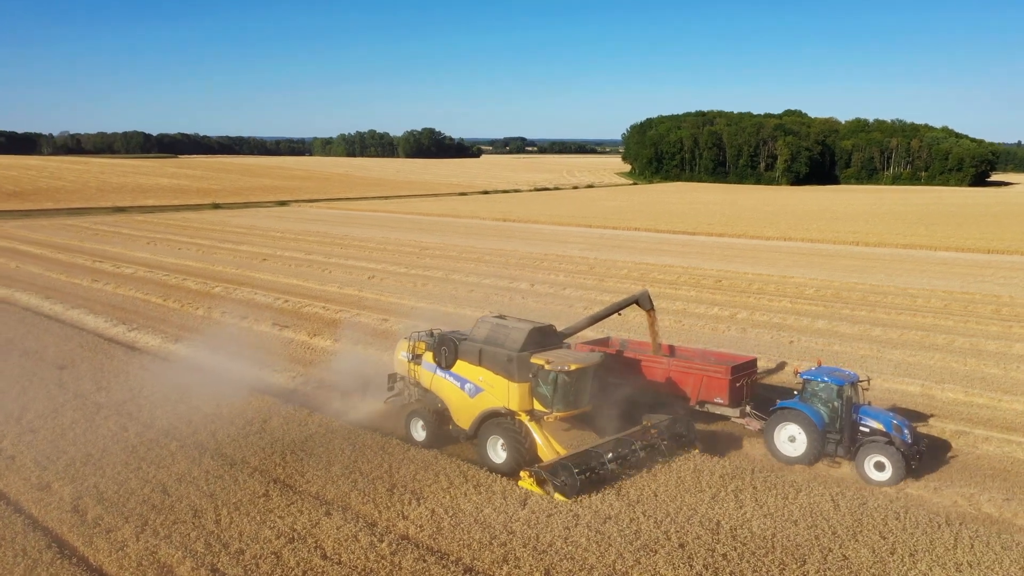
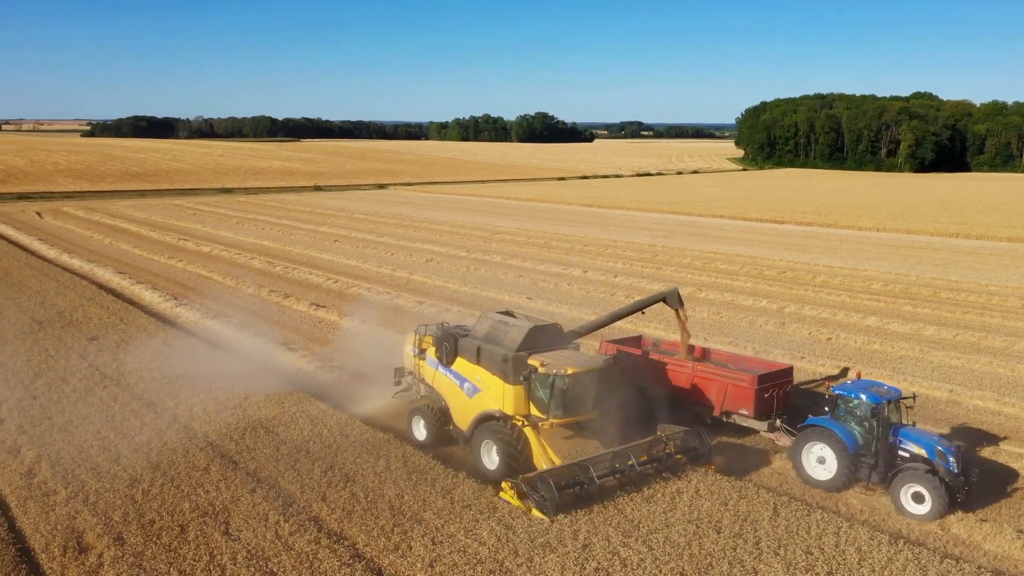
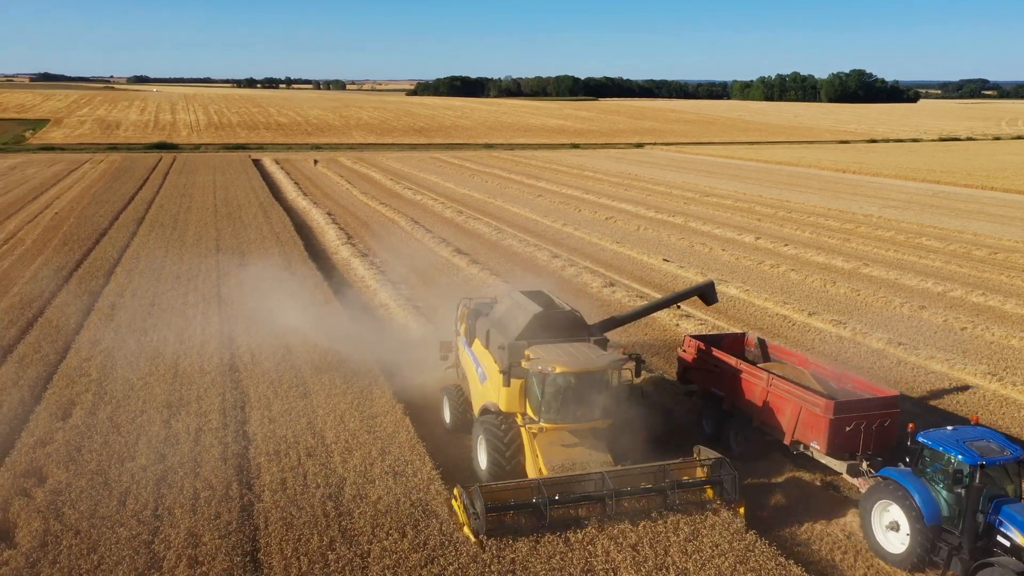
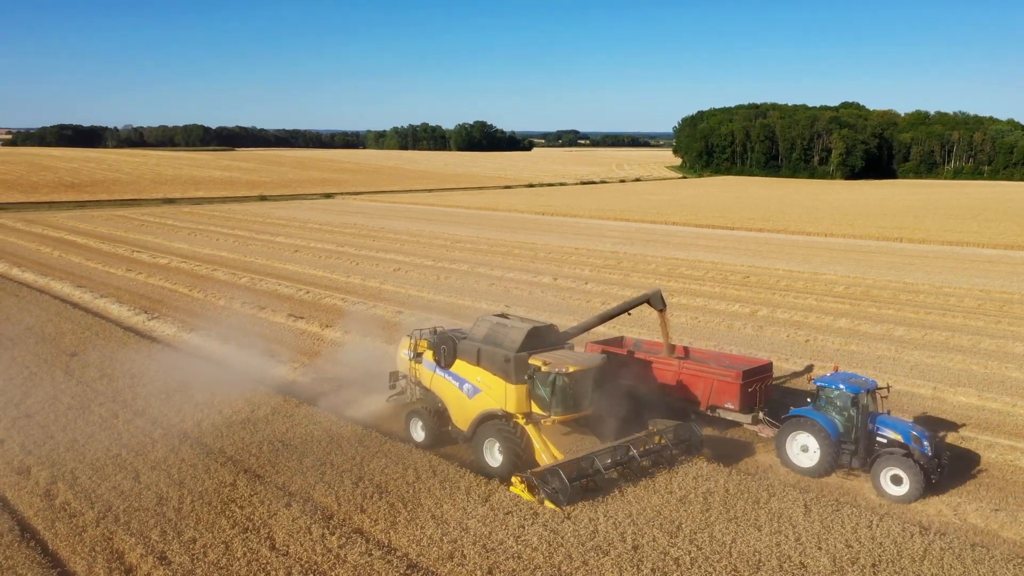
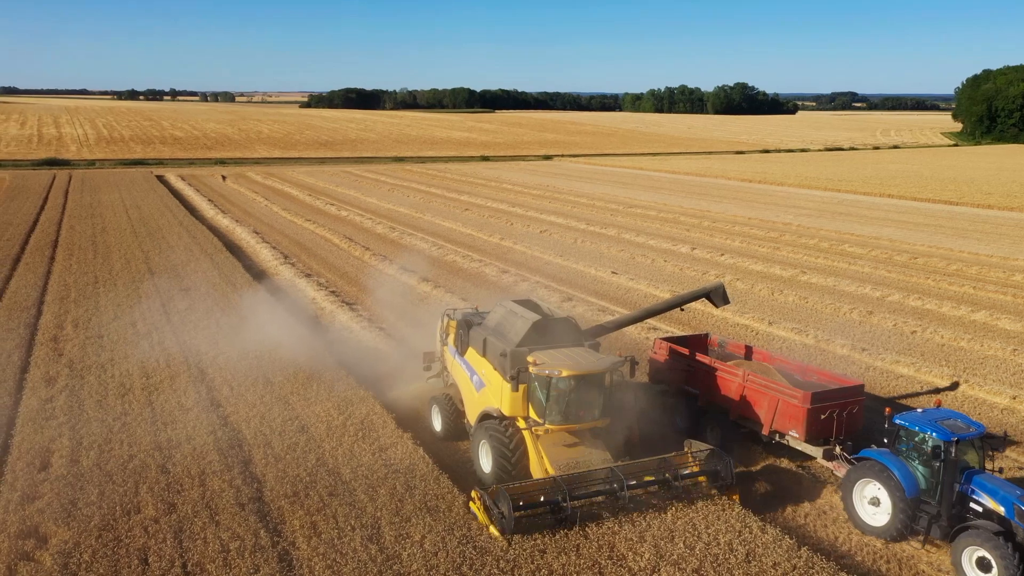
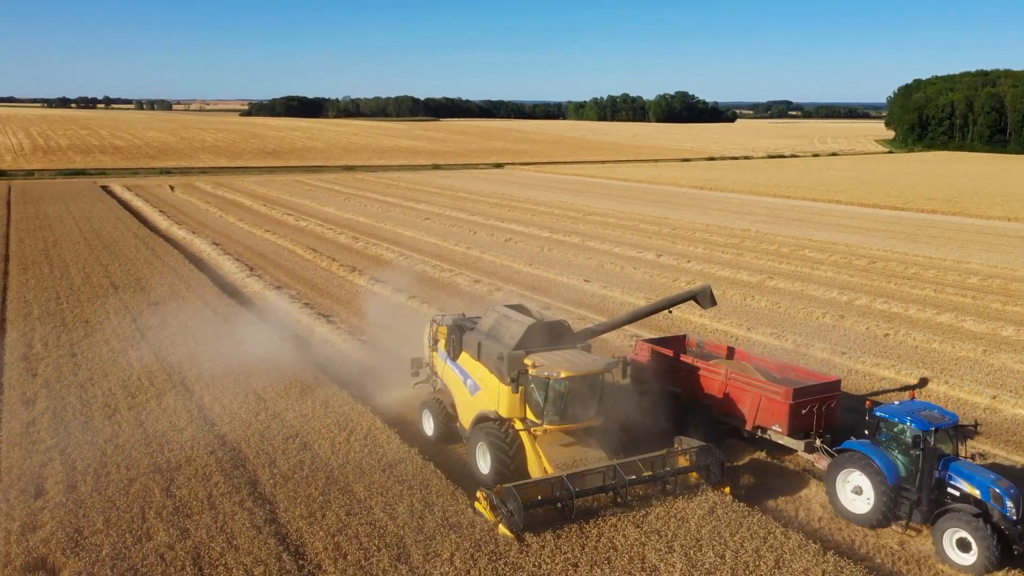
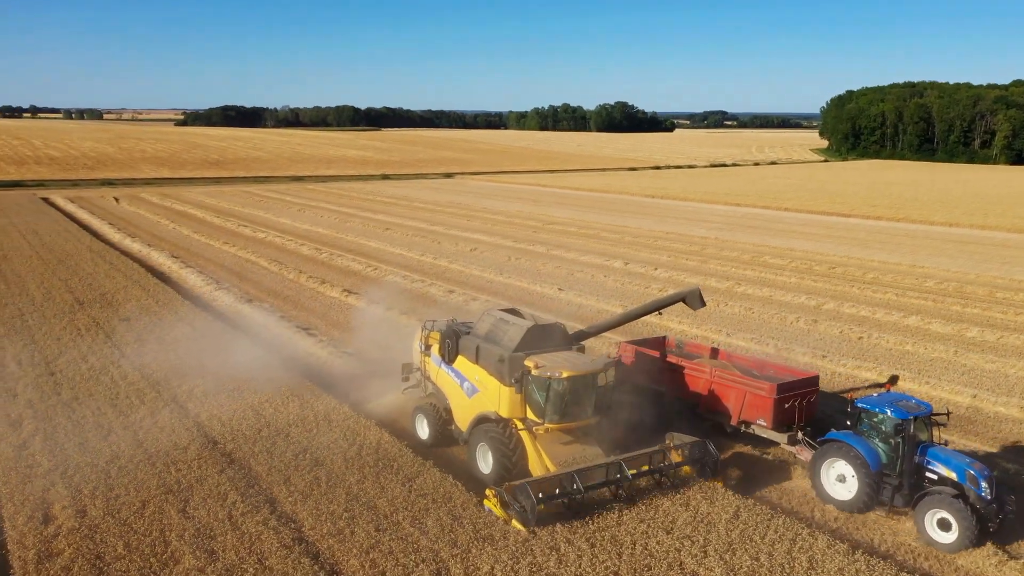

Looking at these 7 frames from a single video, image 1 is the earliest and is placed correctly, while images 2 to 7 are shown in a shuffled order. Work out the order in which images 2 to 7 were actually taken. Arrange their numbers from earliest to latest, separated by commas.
4, 2, 7, 6, 5, 3
